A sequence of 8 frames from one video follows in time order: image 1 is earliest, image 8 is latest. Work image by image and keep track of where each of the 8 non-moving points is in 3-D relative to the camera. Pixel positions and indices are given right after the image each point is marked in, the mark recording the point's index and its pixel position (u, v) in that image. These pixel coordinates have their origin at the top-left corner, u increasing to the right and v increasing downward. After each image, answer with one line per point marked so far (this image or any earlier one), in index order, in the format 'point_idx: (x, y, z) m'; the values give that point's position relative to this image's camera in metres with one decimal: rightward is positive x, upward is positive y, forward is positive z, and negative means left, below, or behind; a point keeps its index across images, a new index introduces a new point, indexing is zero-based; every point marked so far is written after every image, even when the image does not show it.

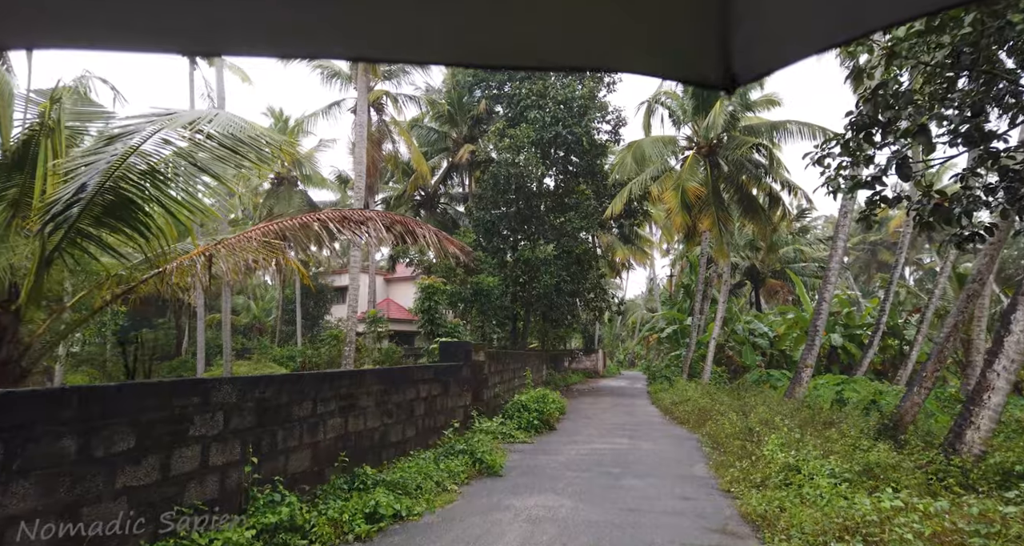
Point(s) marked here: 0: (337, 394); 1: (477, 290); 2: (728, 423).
0: (-1.4, -1.0, +5.5) m
1: (-1.1, -0.5, +19.5) m
2: (+3.1, -2.1, +9.6) m
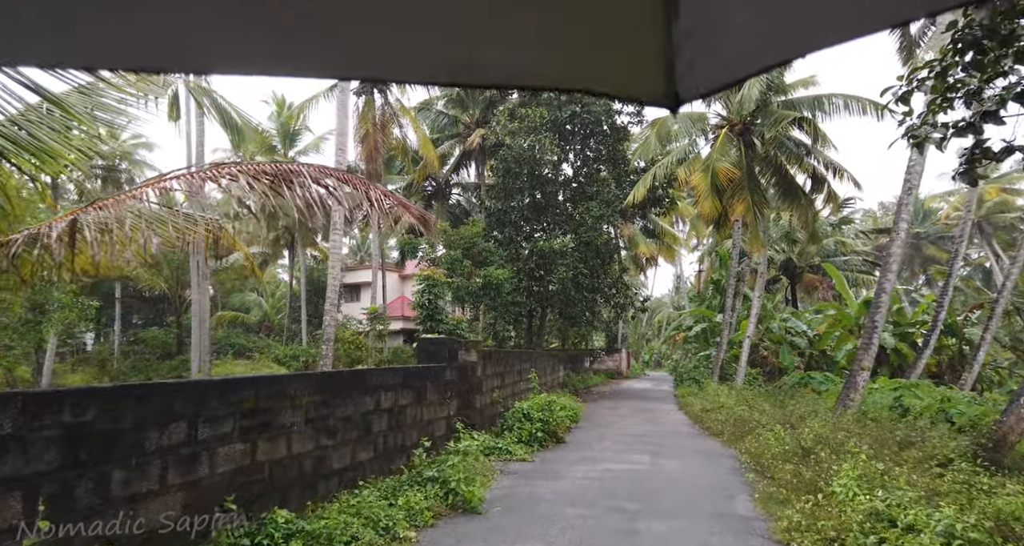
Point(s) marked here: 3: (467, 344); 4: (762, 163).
0: (-1.6, -0.8, +3.9) m
1: (-0.7, -0.3, +17.9) m
2: (+3.0, -1.9, +7.9) m
3: (-0.6, -0.8, +7.9) m
4: (+6.3, +2.7, +16.8) m
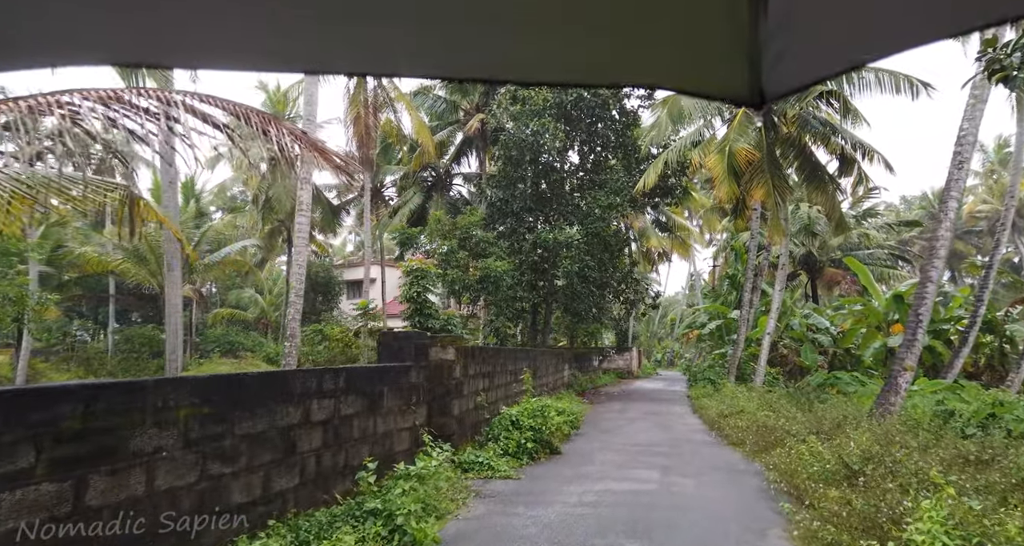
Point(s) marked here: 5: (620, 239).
0: (-1.8, -0.6, +2.7) m
1: (-0.7, -0.1, +16.7) m
2: (+2.9, -1.8, +6.6) m
3: (-0.7, -0.7, +6.7) m
4: (+6.2, +2.9, +15.4) m
5: (+3.1, +1.0, +19.2) m
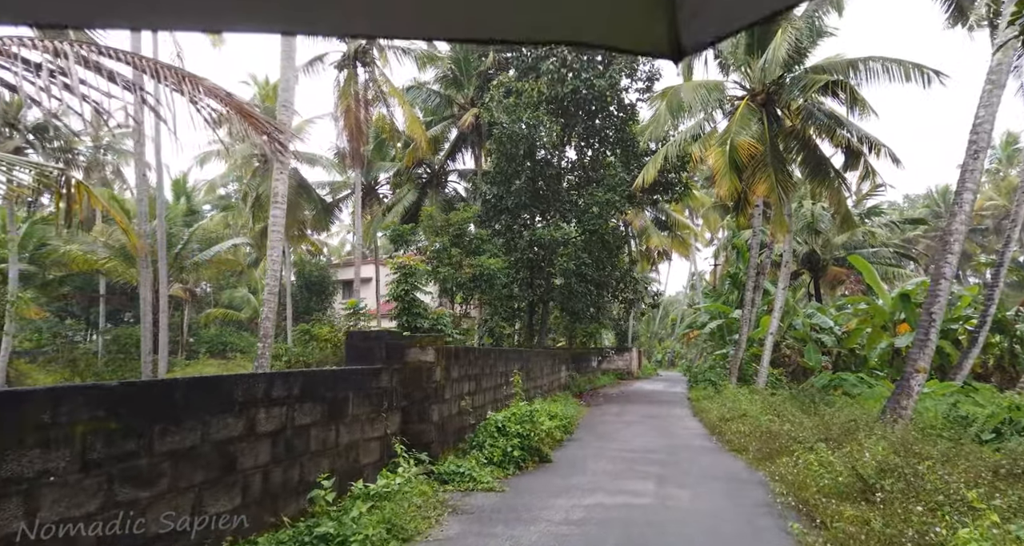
0: (-2.0, -0.6, +2.2) m
1: (-0.9, 0.0, +16.2) m
2: (+2.7, -1.7, +6.1) m
3: (-0.9, -0.6, +6.2) m
4: (+6.1, +3.0, +14.9) m
5: (+3.0, +1.0, +18.7) m
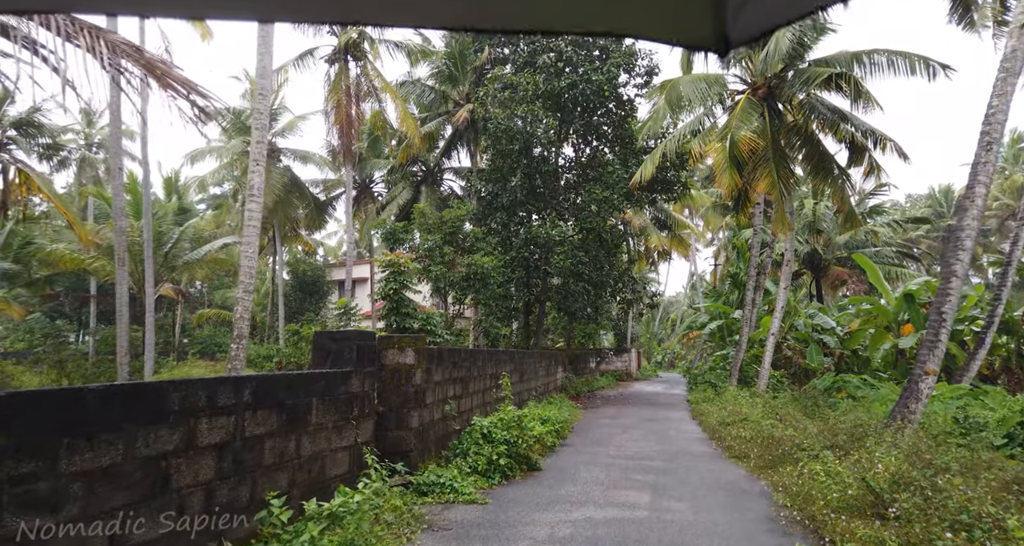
0: (-2.1, -0.6, +1.8) m
1: (-1.0, 0.0, +15.8) m
2: (+2.6, -1.7, +5.7) m
3: (-1.0, -0.6, +5.8) m
4: (+6.0, +3.0, +14.4) m
5: (+2.8, +1.0, +18.3) m
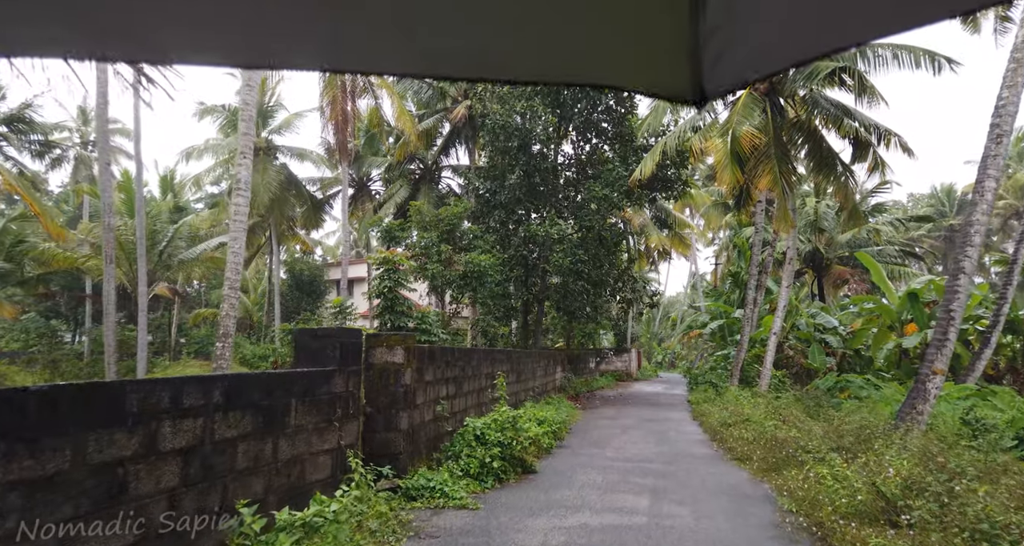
0: (-2.2, -0.5, +1.5) m
1: (-1.0, 0.0, +15.5) m
2: (+2.5, -1.6, +5.4) m
3: (-1.1, -0.5, +5.5) m
4: (+5.9, +3.0, +14.2) m
5: (+2.8, +1.1, +18.0) m
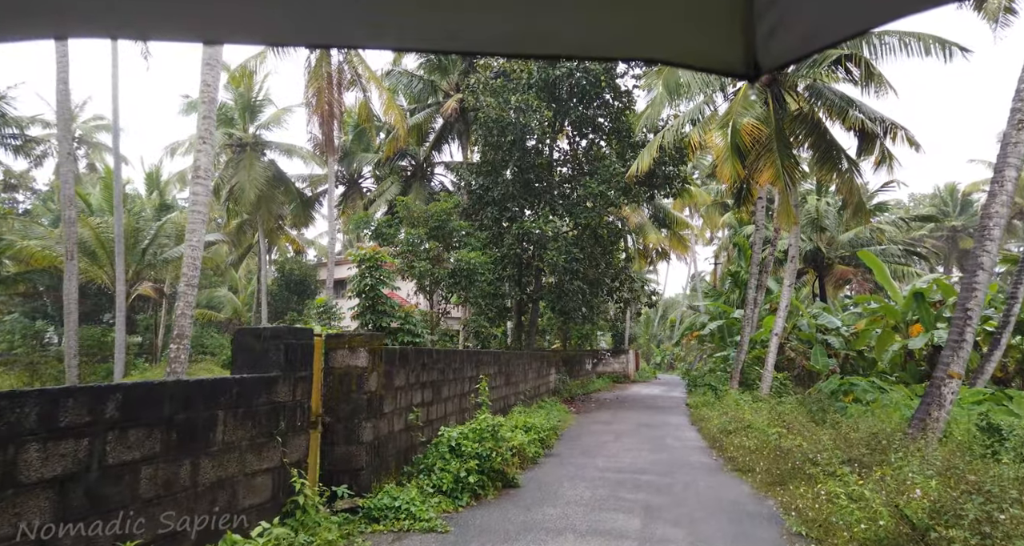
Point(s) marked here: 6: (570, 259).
0: (-2.3, -0.5, +0.9) m
1: (-1.2, 0.0, +14.9) m
2: (+2.3, -1.6, +4.8) m
3: (-1.3, -0.5, +4.9) m
4: (+5.7, +3.1, +13.6) m
5: (+2.6, +1.1, +17.4) m
6: (+1.4, +0.3, +16.4) m
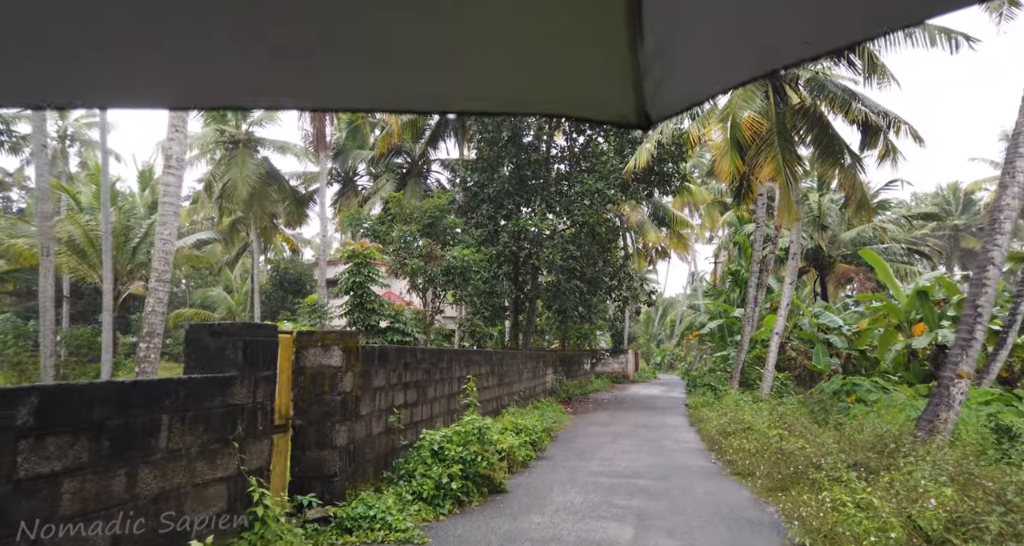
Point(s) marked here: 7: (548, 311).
0: (-2.5, -0.4, +0.6) m
1: (-1.3, +0.1, +14.6) m
2: (+2.2, -1.5, +4.5) m
3: (-1.4, -0.4, +4.6) m
4: (+5.6, +3.1, +13.3) m
5: (+2.5, +1.1, +17.1) m
6: (+1.3, +0.4, +16.1) m
7: (+0.9, -1.0, +18.3) m
